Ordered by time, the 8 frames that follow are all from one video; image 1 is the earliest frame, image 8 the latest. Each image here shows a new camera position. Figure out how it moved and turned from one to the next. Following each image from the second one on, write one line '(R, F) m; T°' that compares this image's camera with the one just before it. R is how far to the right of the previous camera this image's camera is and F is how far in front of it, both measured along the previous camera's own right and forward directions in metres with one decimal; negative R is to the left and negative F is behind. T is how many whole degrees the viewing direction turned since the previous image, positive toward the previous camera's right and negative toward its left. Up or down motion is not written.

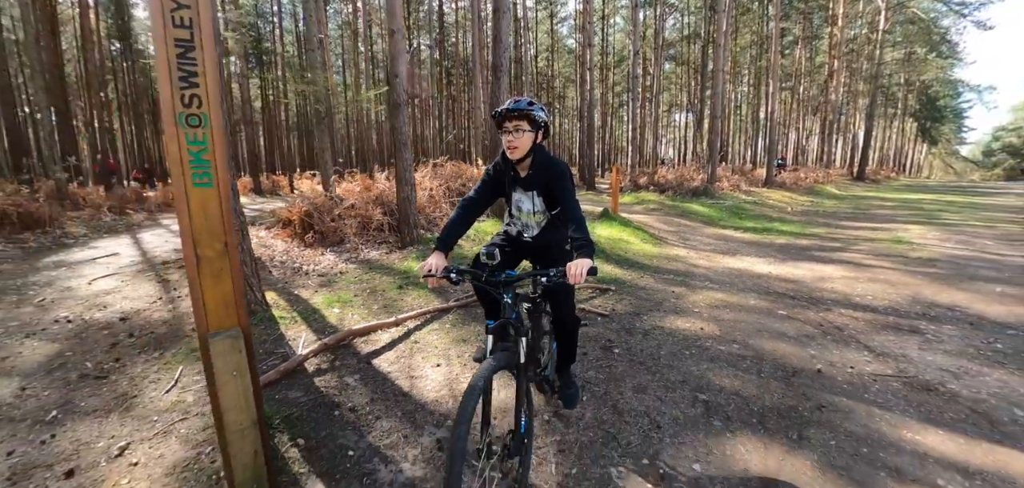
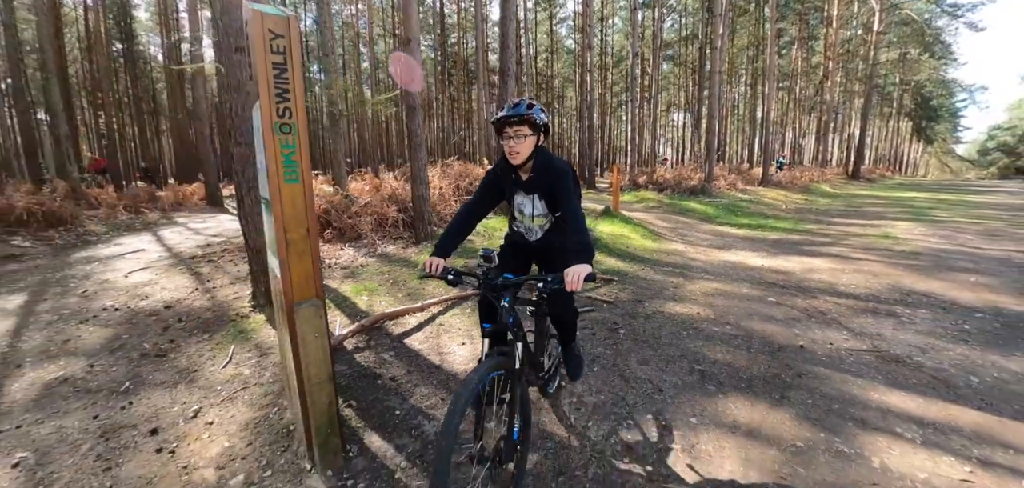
(-0.2, -0.4) m; 0°
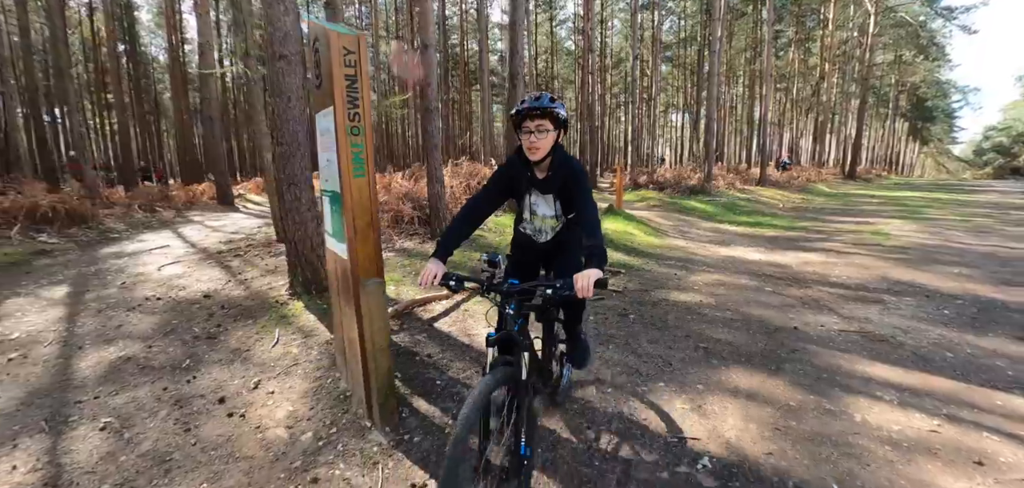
(-0.2, -0.3) m; 0°
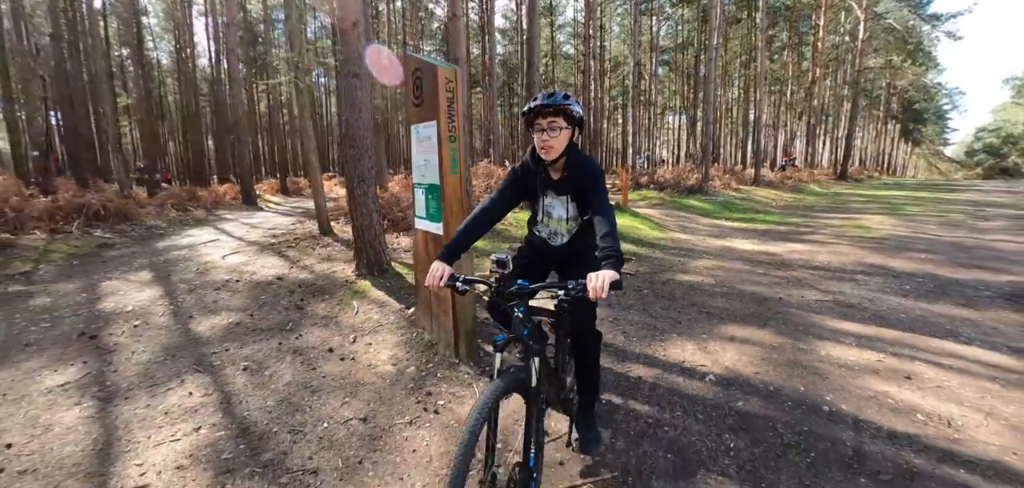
(-0.4, -0.8) m; 0°
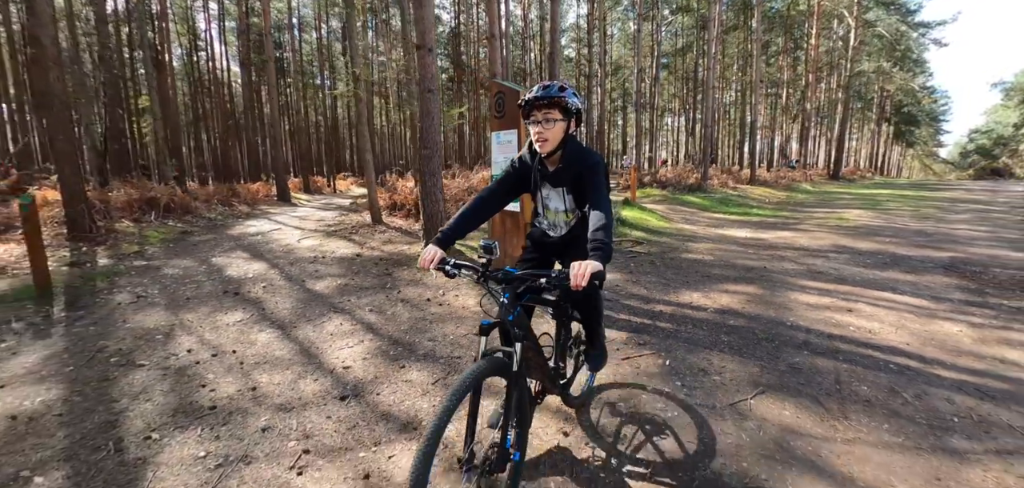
(-0.6, -1.3) m; 0°
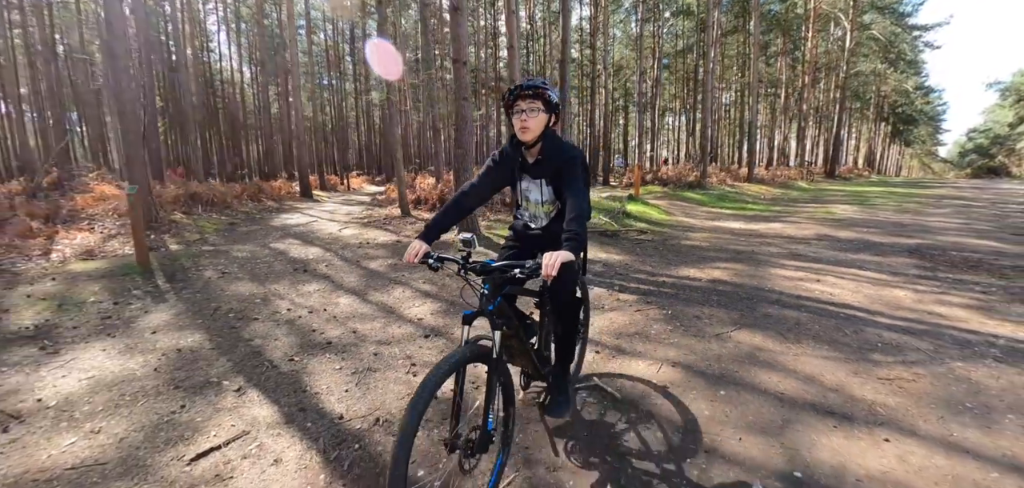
(-0.4, -1.0) m; 0°
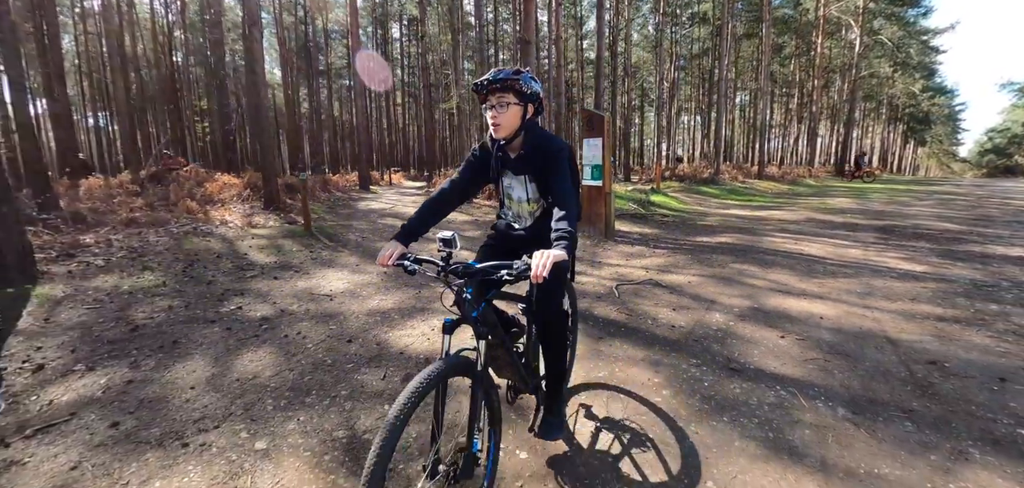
(-1.1, -2.5) m; -1°
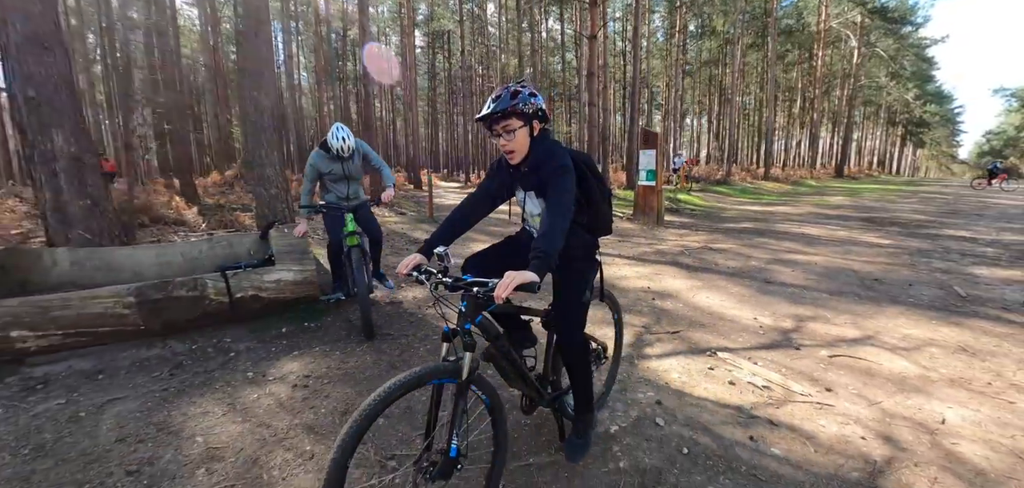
(-2.2, -3.2) m; 0°
